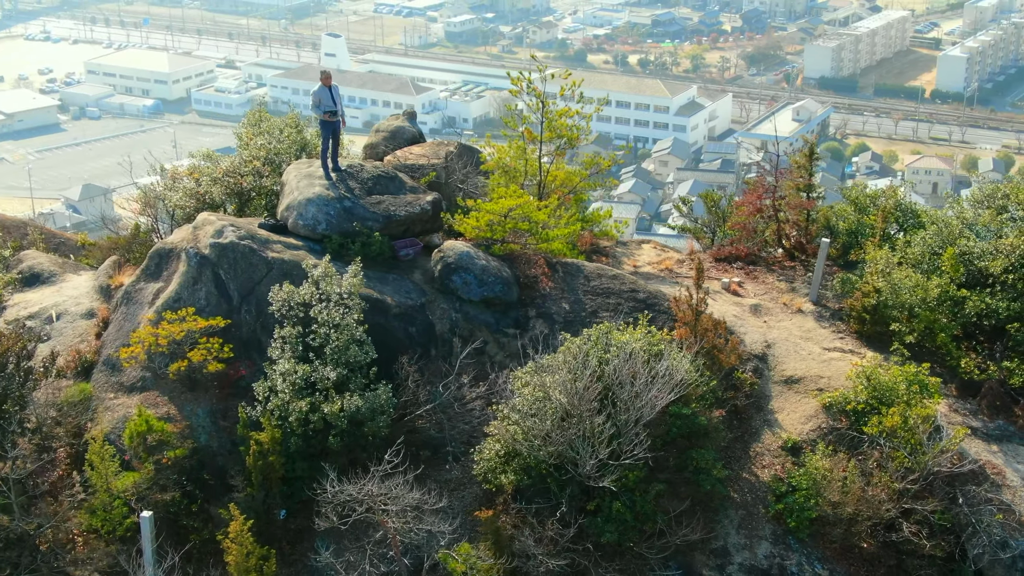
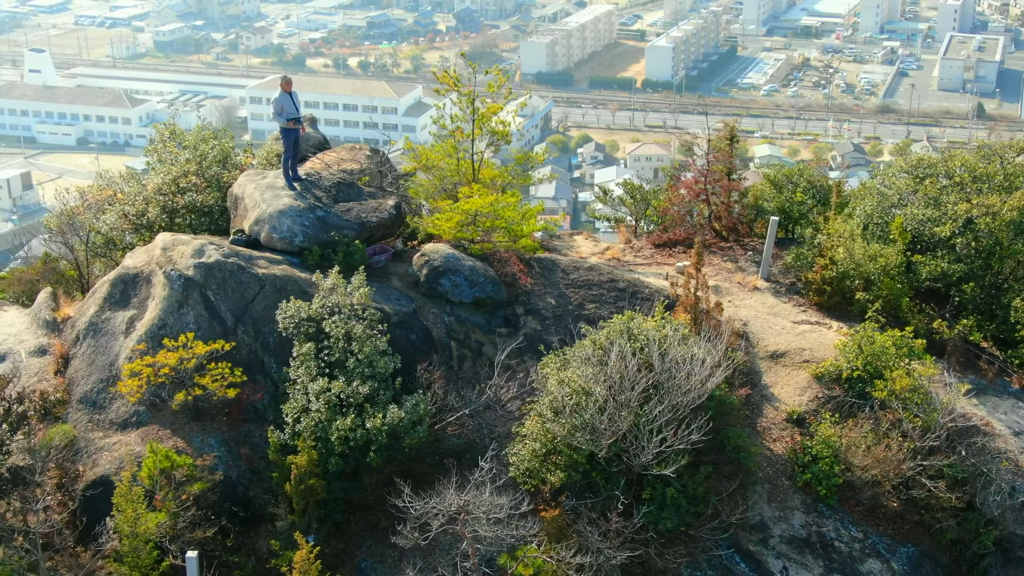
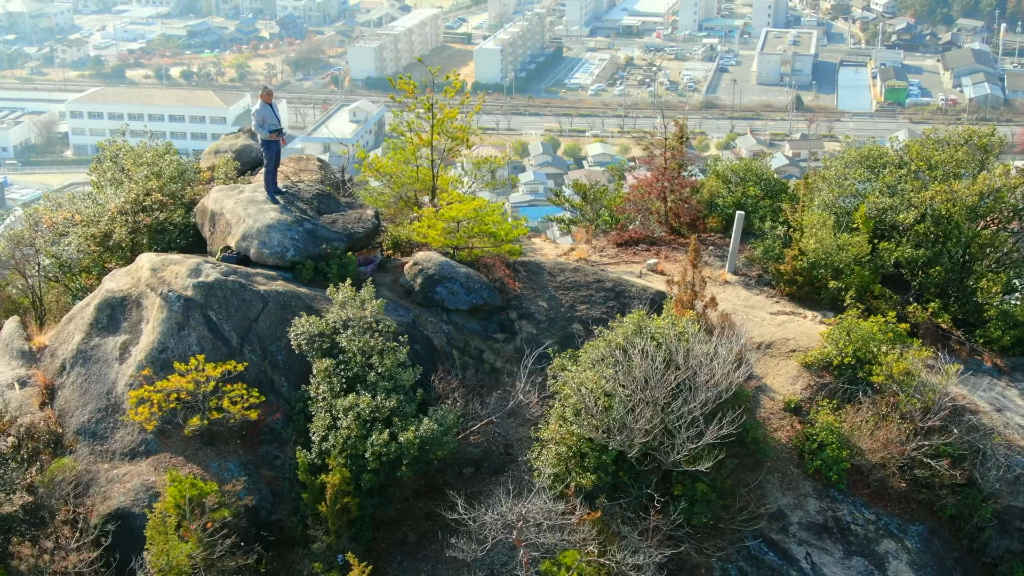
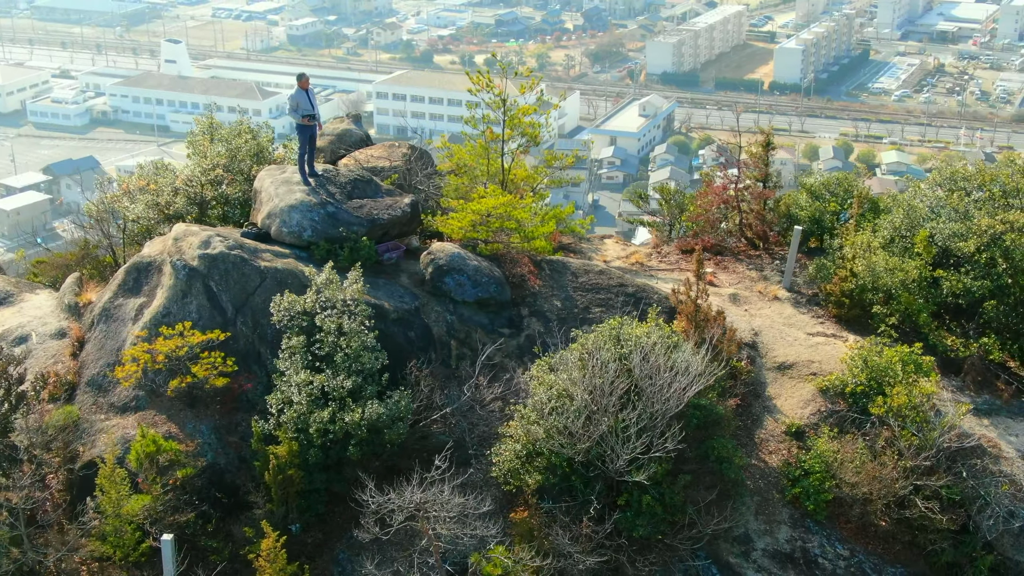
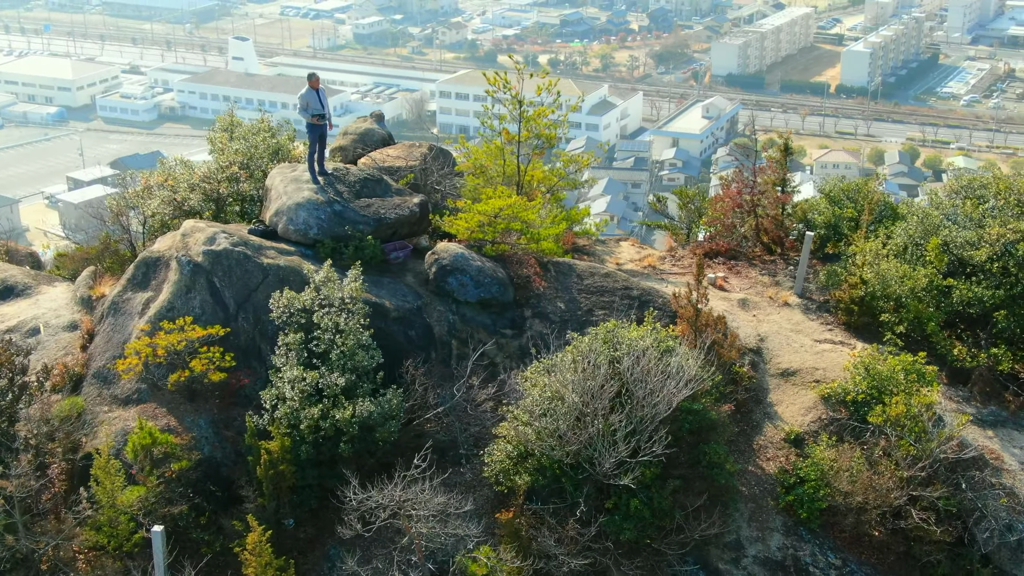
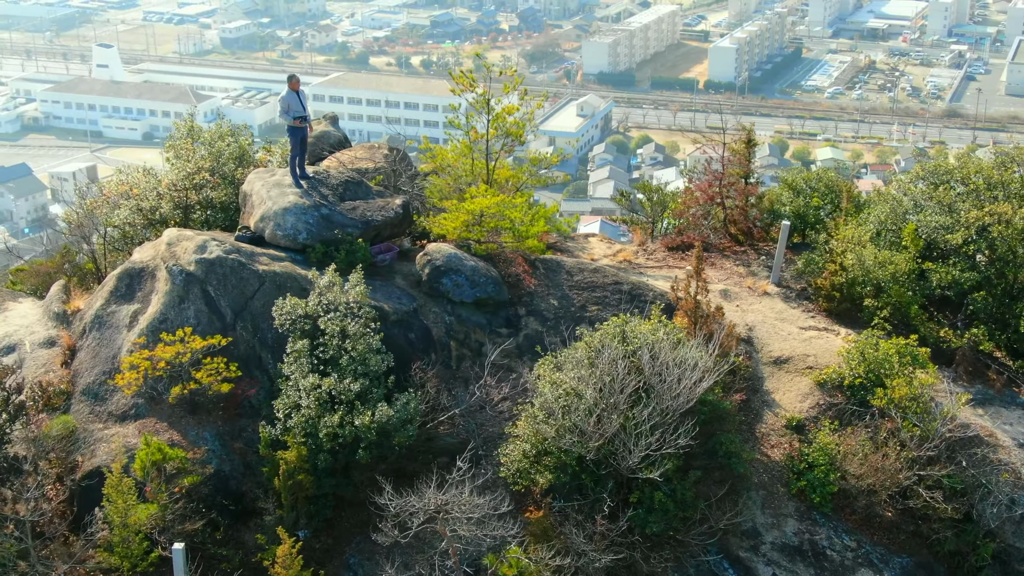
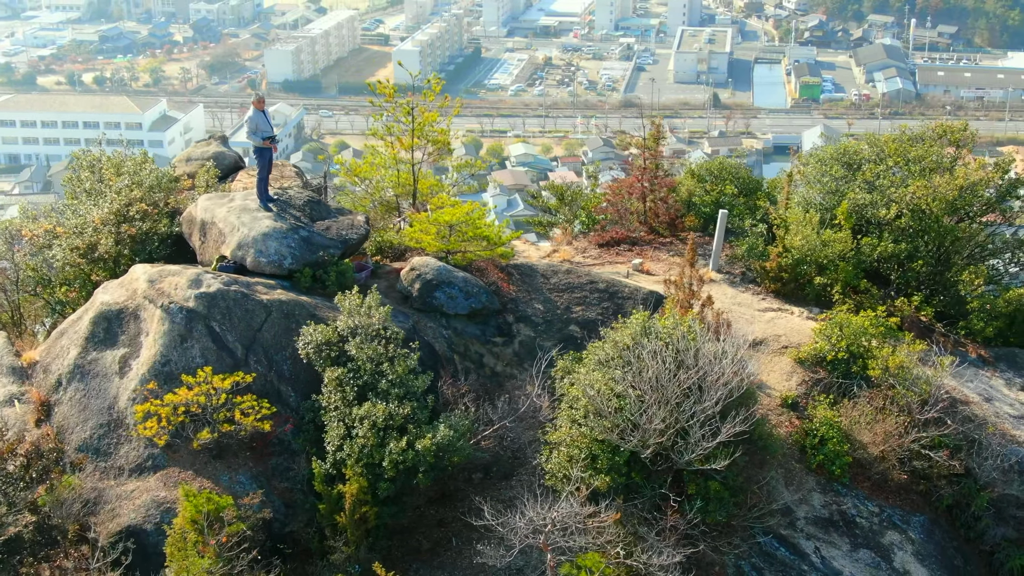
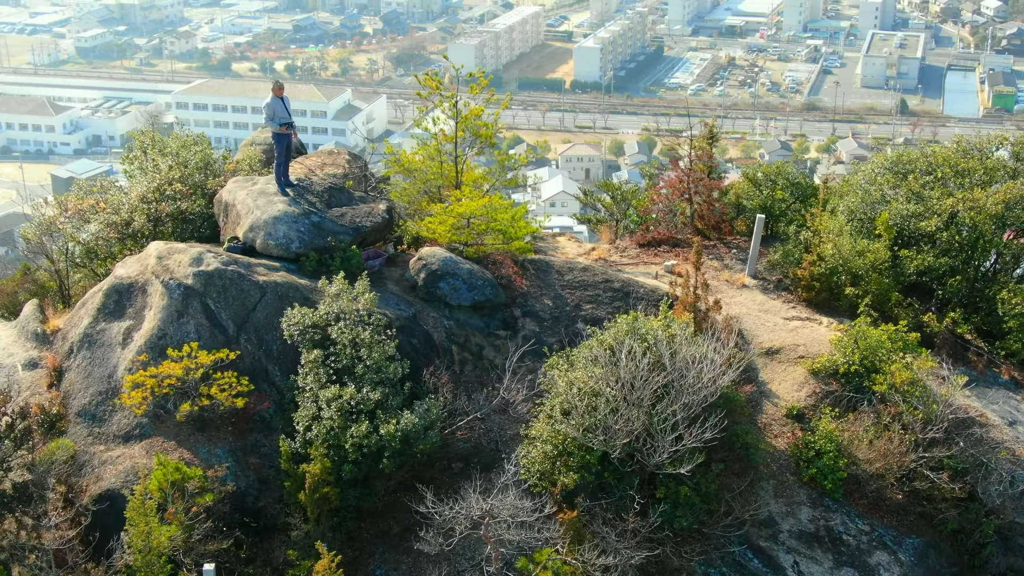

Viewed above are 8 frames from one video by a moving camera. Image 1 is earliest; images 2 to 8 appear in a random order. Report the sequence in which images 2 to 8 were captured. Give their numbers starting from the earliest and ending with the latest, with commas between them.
5, 4, 6, 2, 8, 3, 7
